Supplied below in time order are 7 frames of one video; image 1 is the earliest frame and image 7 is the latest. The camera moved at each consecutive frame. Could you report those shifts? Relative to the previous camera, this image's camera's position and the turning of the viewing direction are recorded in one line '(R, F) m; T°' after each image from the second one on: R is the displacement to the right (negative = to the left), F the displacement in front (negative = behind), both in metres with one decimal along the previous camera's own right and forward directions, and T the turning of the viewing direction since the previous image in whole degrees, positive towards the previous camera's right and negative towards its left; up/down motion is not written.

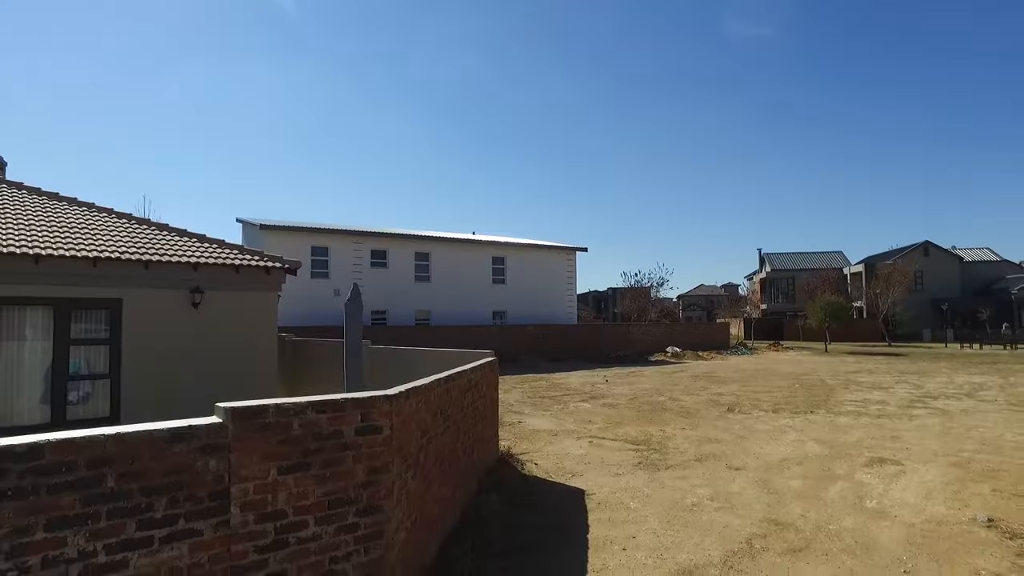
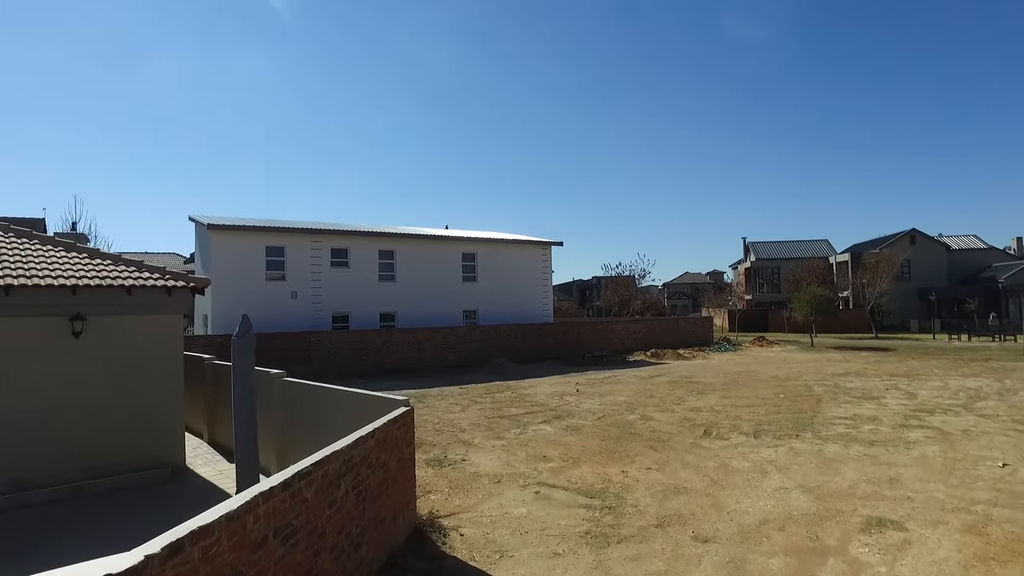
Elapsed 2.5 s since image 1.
(+0.6, +1.4) m; +1°
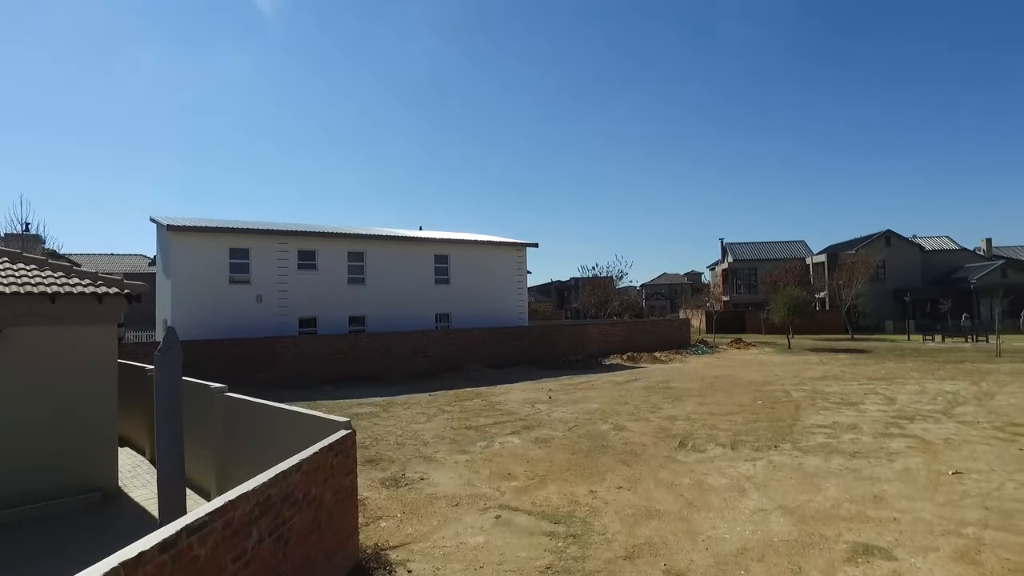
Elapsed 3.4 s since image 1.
(+0.2, +0.6) m; +2°
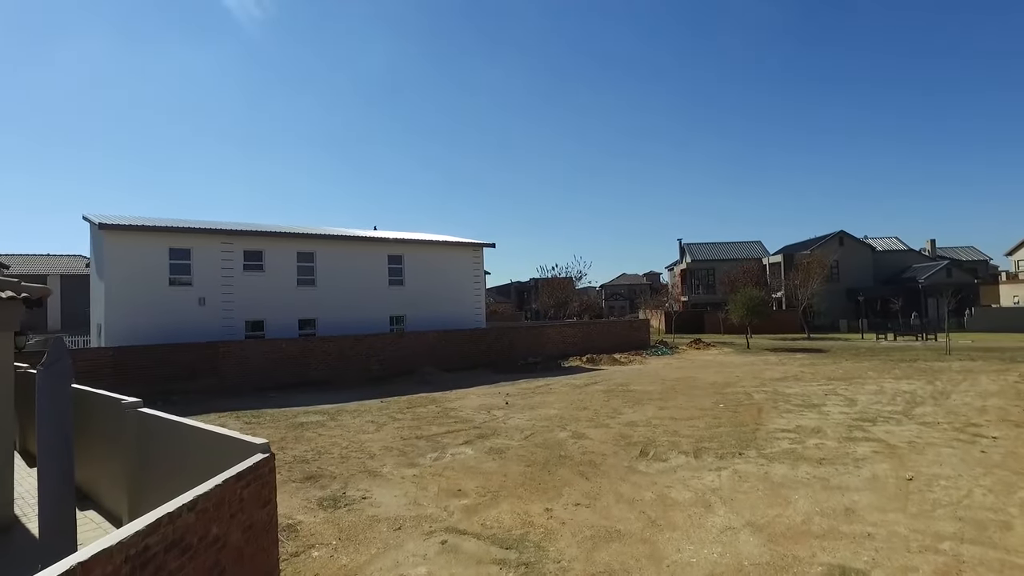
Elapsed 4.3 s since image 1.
(+0.1, +0.6) m; +3°
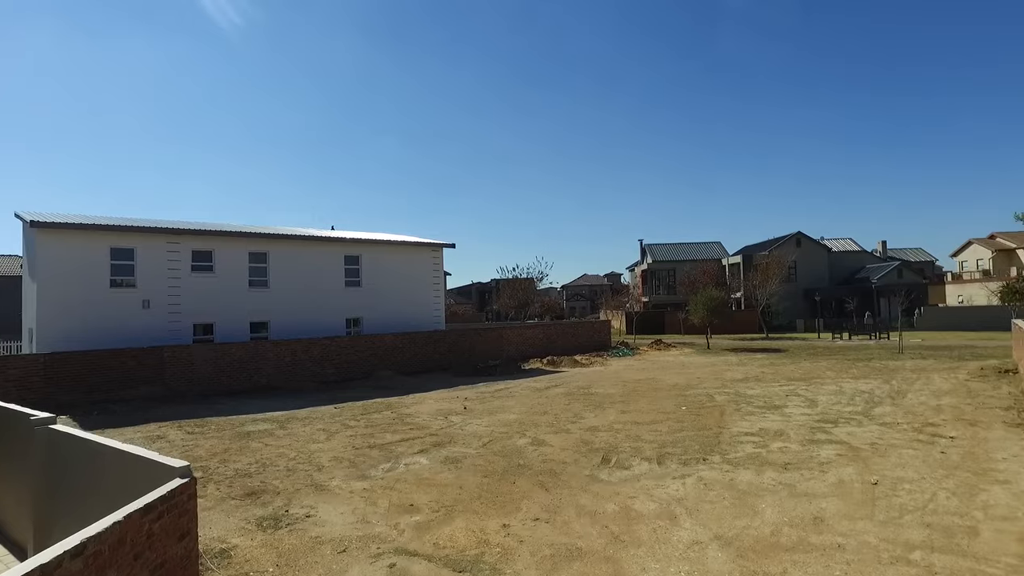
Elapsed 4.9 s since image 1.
(+0.1, +0.4) m; +3°
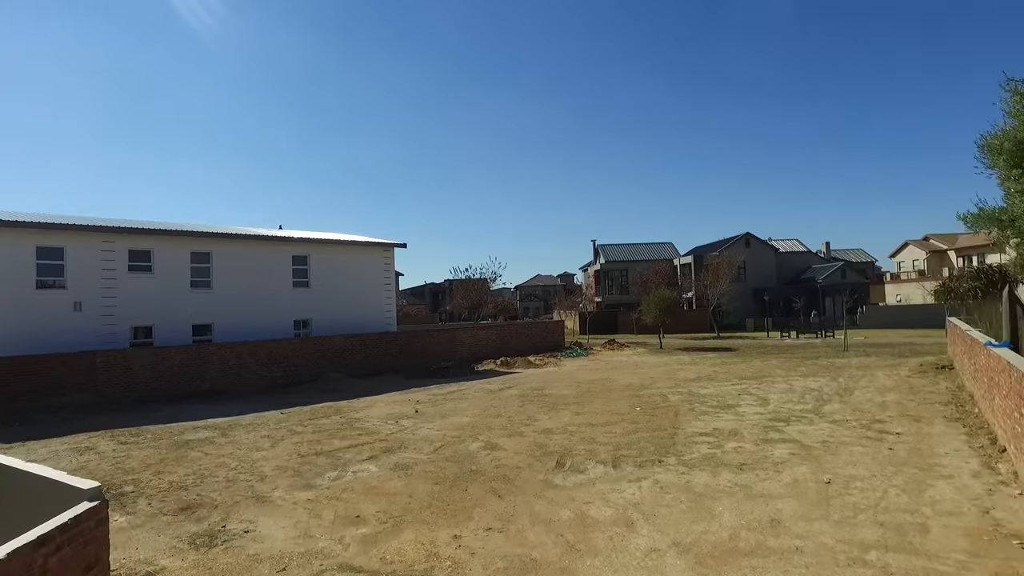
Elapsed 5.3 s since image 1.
(0.0, +0.3) m; +4°
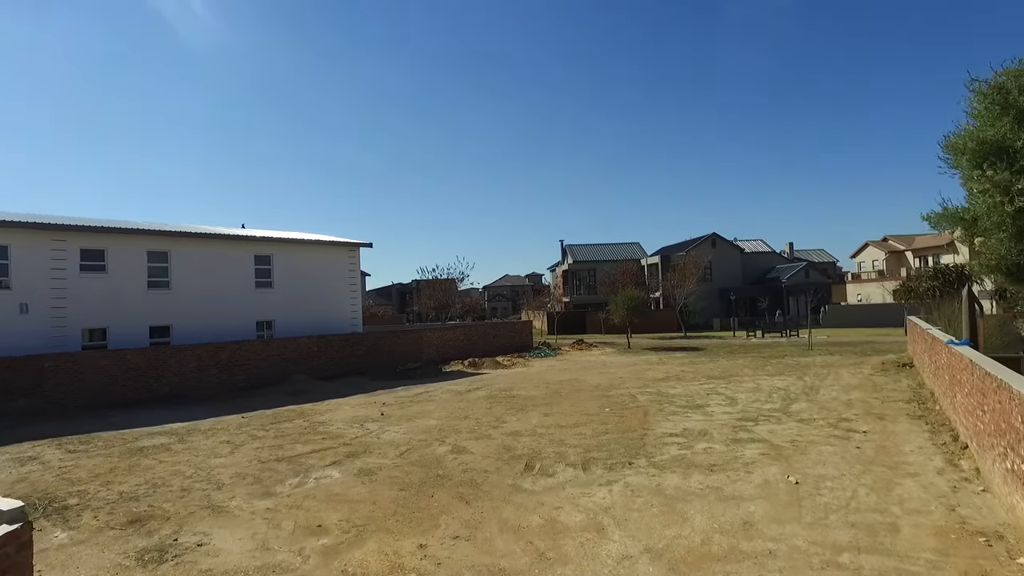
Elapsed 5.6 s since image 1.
(0.0, +0.2) m; +3°
